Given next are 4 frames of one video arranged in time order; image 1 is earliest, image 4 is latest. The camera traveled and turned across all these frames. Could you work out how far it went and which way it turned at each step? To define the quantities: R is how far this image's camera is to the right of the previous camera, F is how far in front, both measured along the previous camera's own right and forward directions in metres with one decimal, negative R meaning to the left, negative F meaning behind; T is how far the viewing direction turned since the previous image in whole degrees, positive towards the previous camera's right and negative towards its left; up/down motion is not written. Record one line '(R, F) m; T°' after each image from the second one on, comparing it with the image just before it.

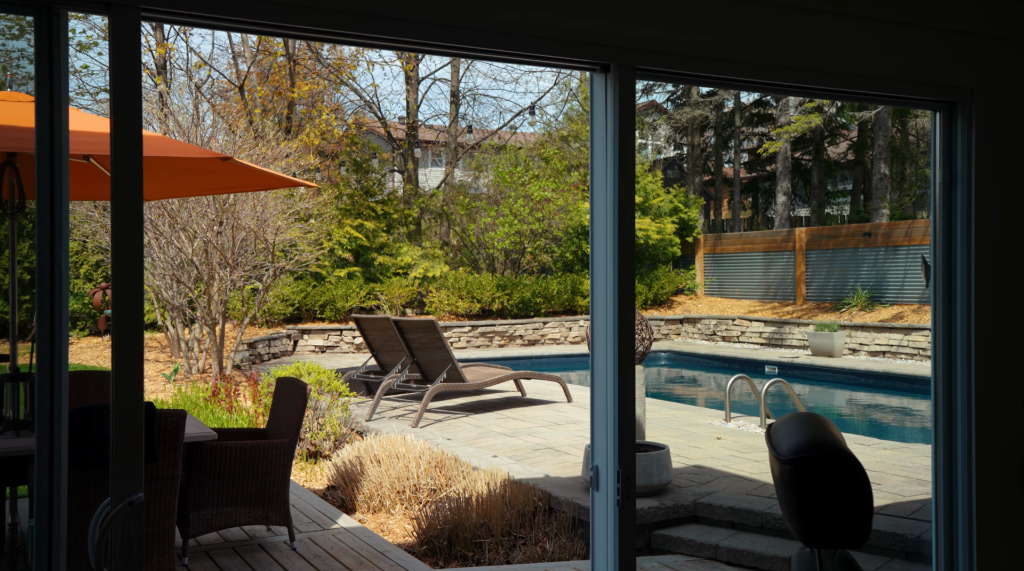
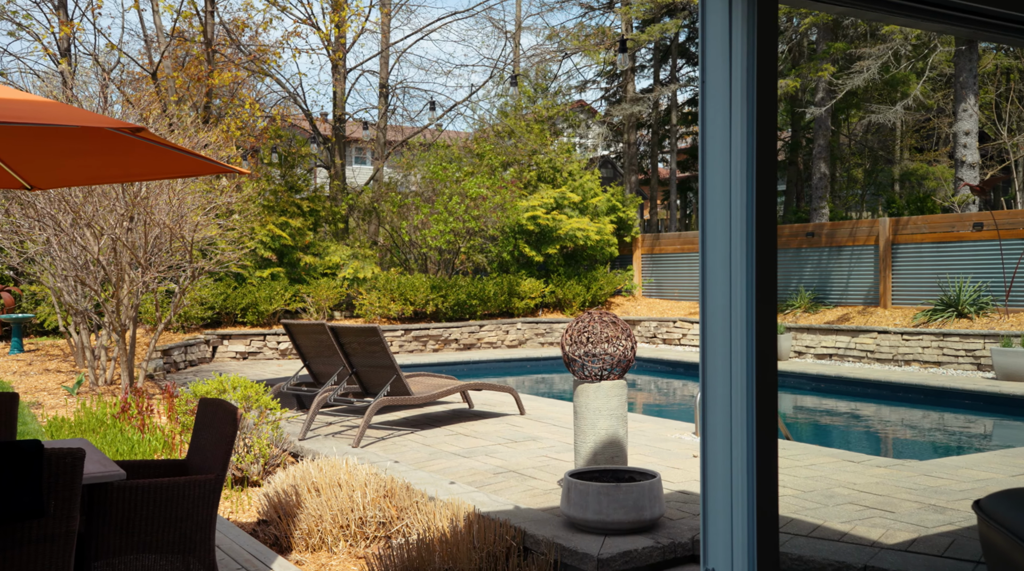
(-0.2, +0.9) m; +4°
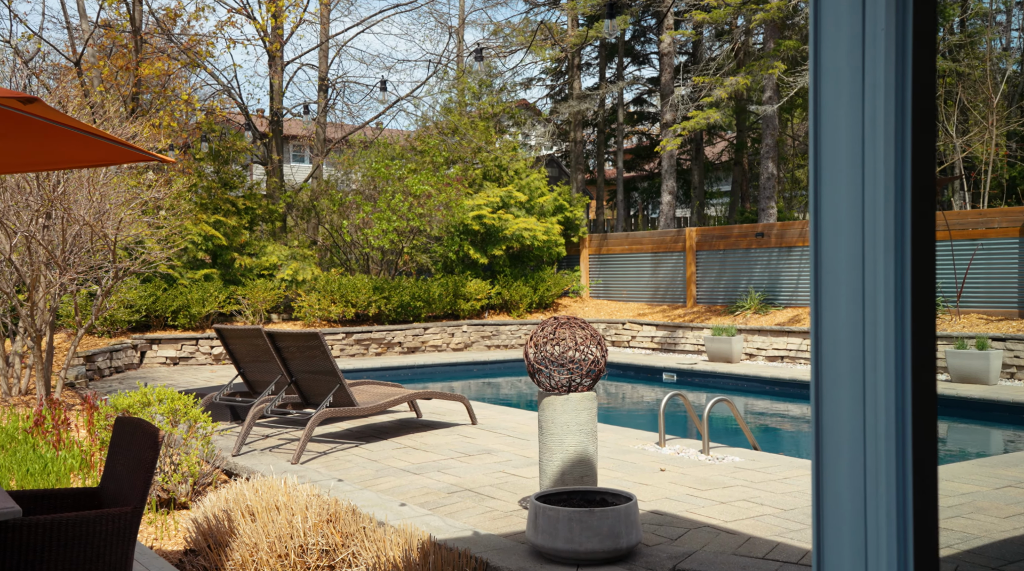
(-0.1, +0.5) m; +3°
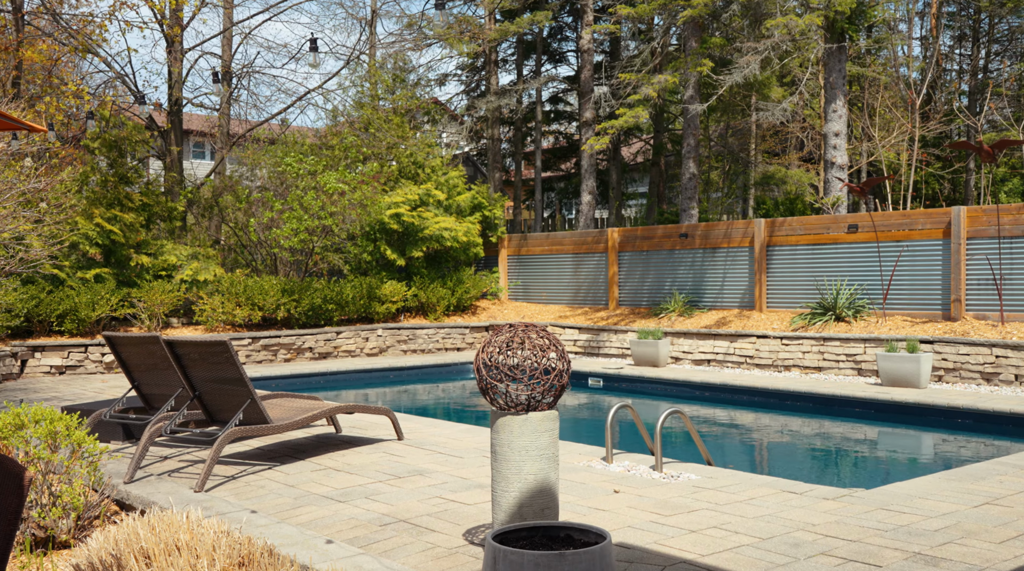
(-0.2, +0.7) m; +5°
